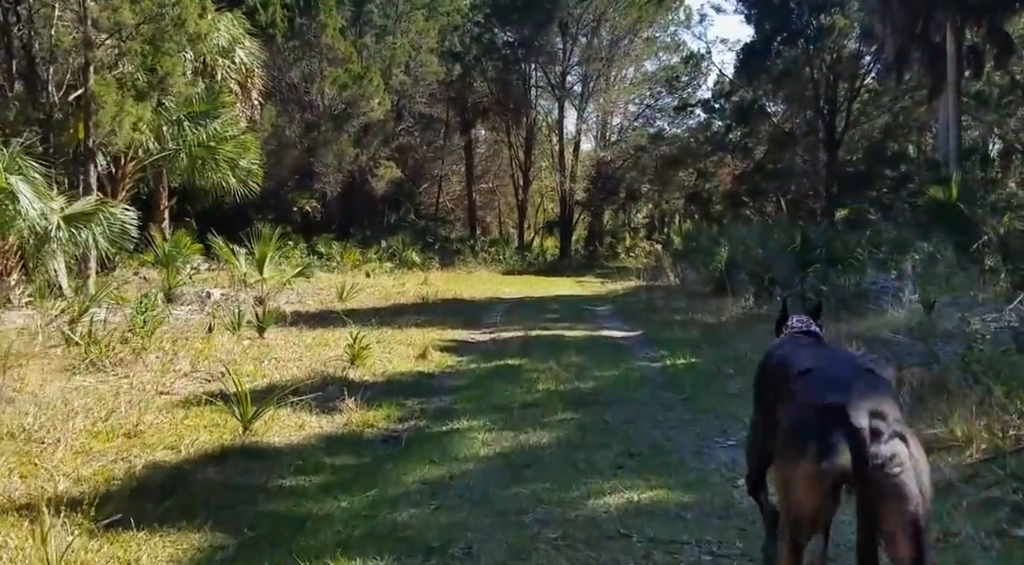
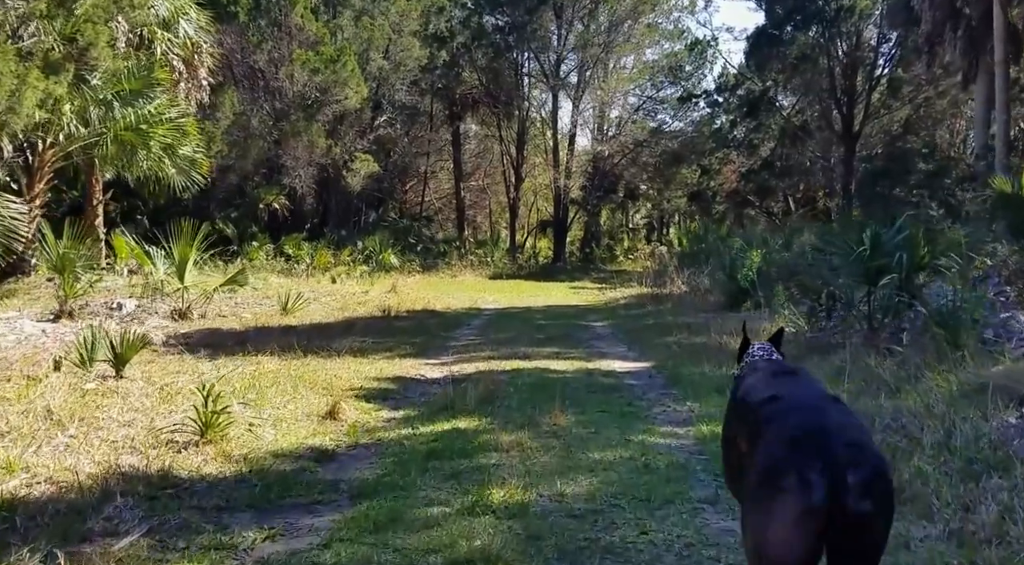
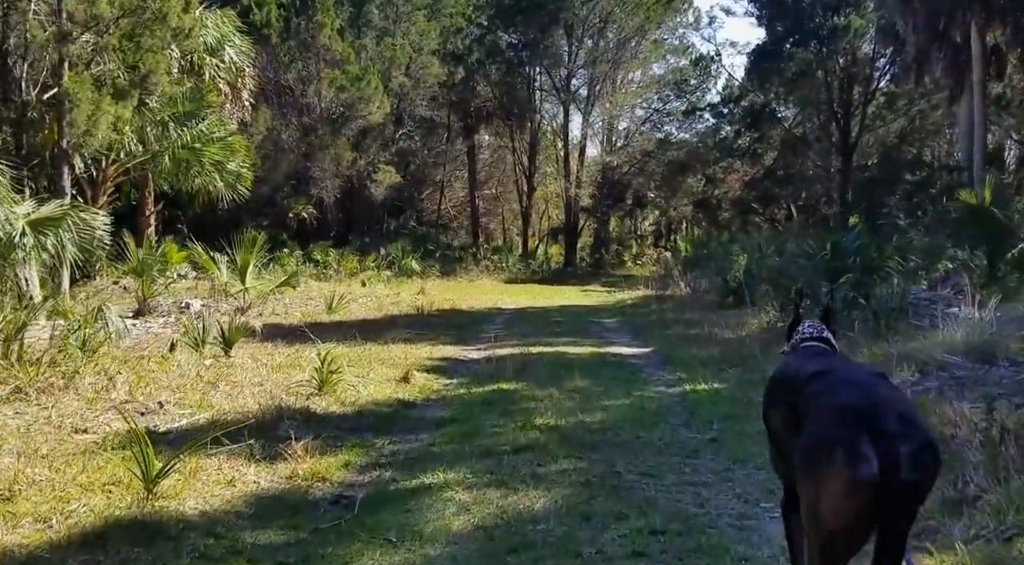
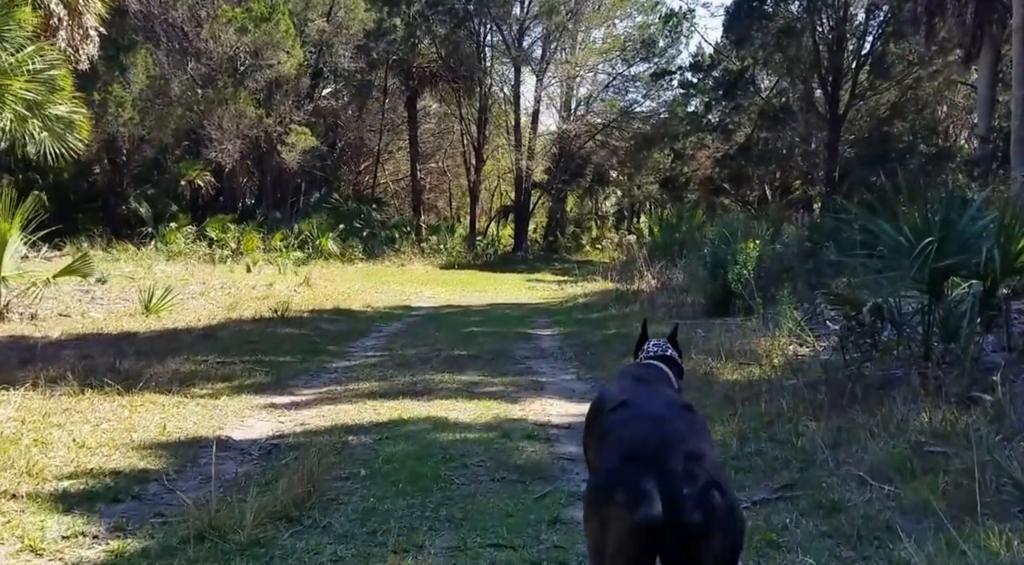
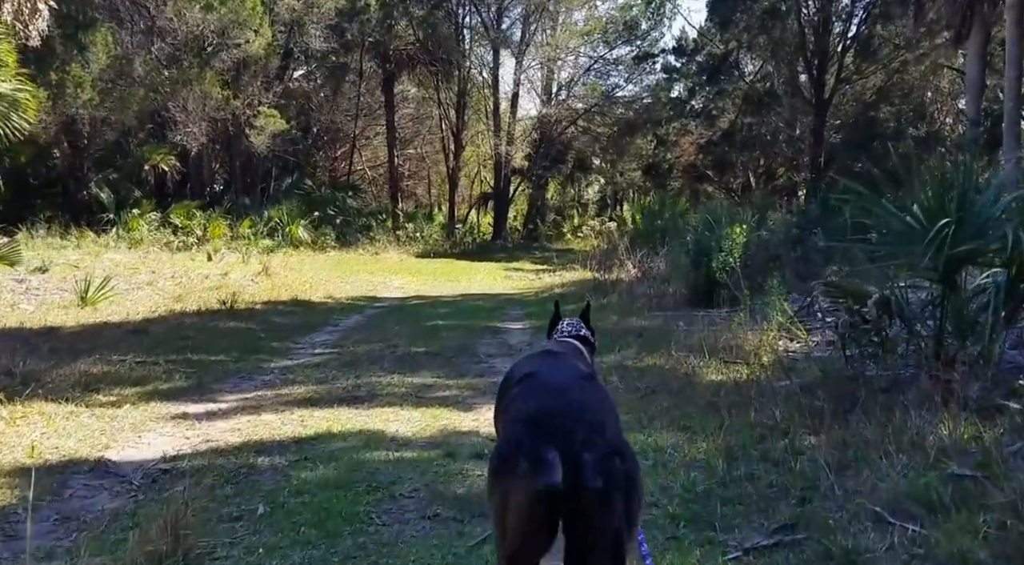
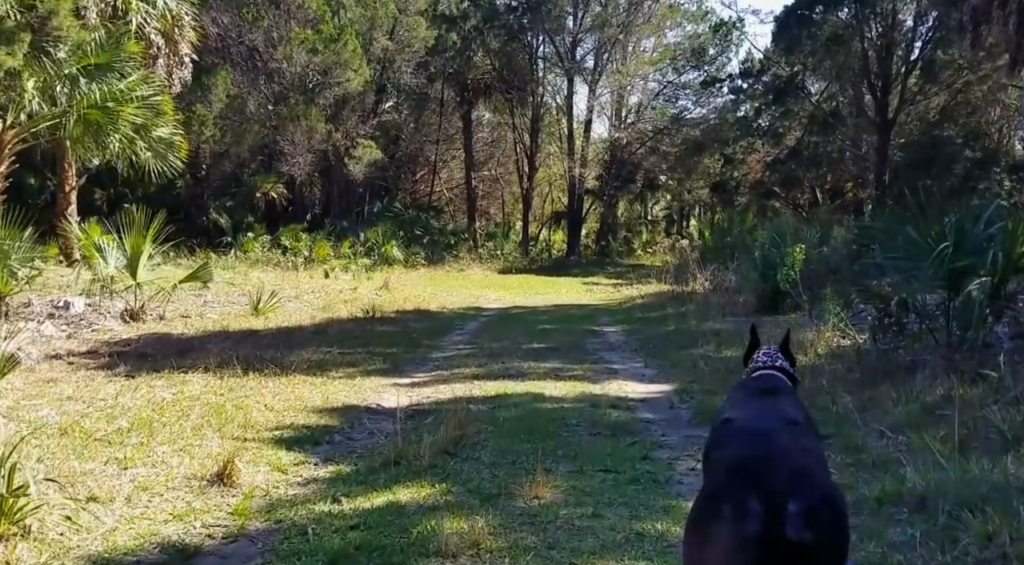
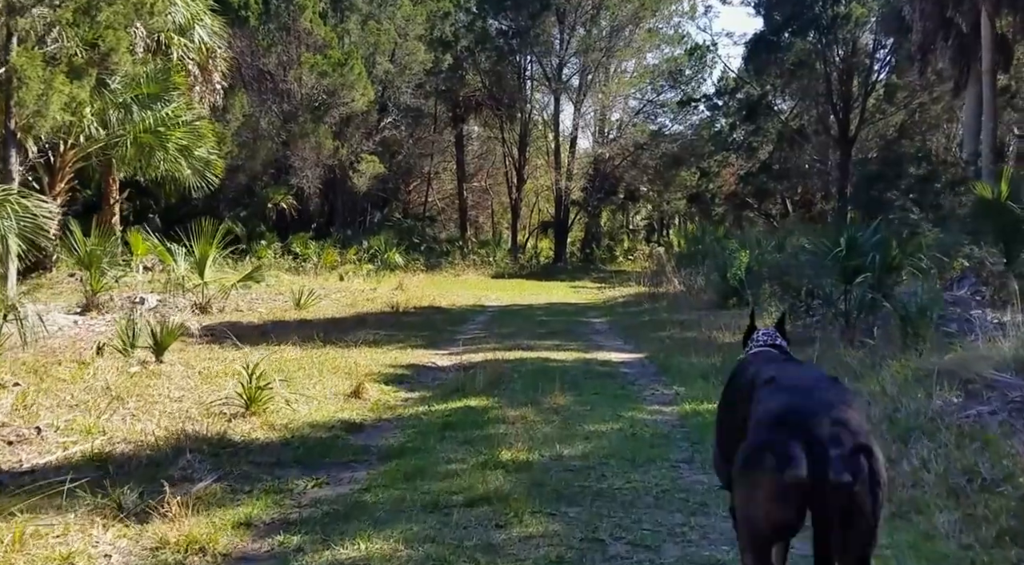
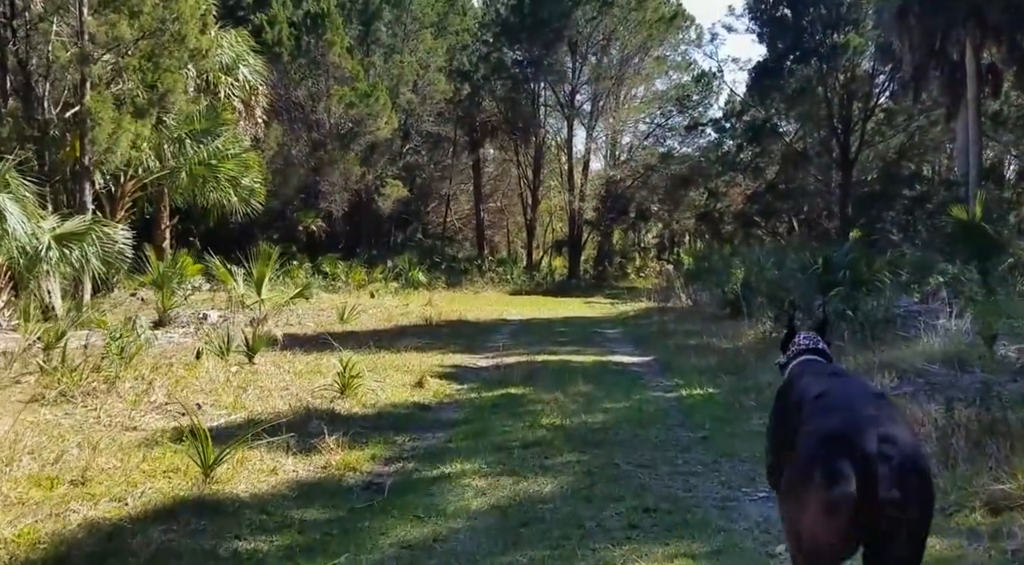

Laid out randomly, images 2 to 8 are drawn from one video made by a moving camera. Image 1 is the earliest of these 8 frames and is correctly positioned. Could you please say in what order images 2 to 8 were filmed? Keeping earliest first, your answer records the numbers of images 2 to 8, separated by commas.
8, 3, 7, 2, 6, 4, 5
